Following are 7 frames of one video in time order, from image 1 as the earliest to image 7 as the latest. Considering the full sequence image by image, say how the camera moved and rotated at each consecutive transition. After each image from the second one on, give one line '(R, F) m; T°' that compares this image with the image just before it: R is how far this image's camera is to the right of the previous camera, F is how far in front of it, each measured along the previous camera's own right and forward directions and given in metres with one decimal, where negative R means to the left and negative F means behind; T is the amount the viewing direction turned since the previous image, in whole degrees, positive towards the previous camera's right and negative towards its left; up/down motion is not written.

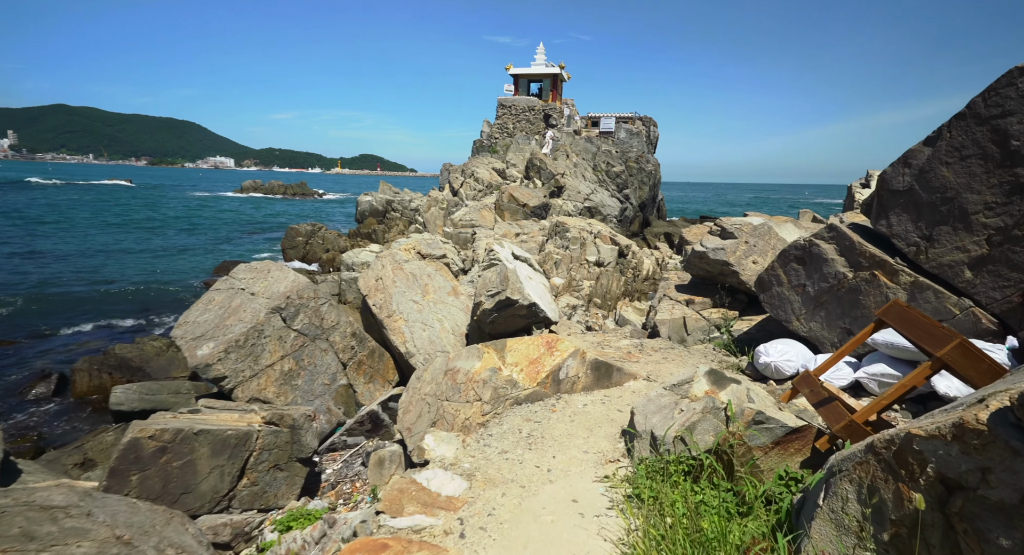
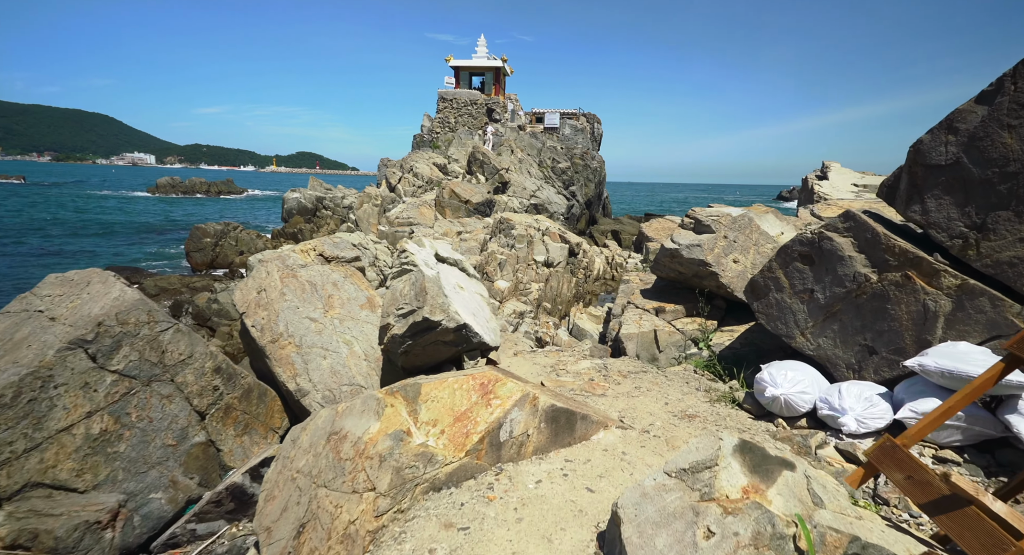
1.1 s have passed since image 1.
(+0.3, +2.4) m; +6°
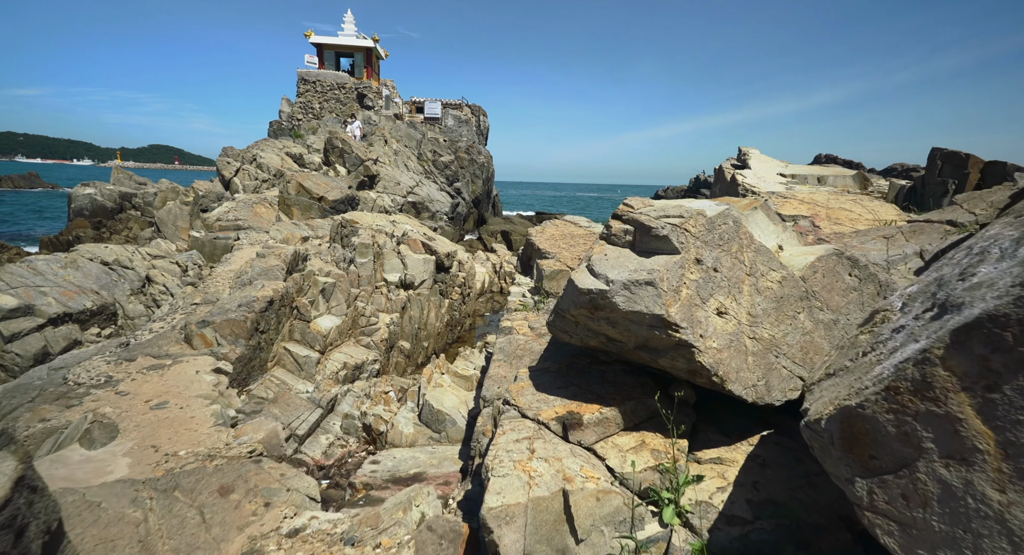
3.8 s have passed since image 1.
(+1.5, +5.5) m; +12°
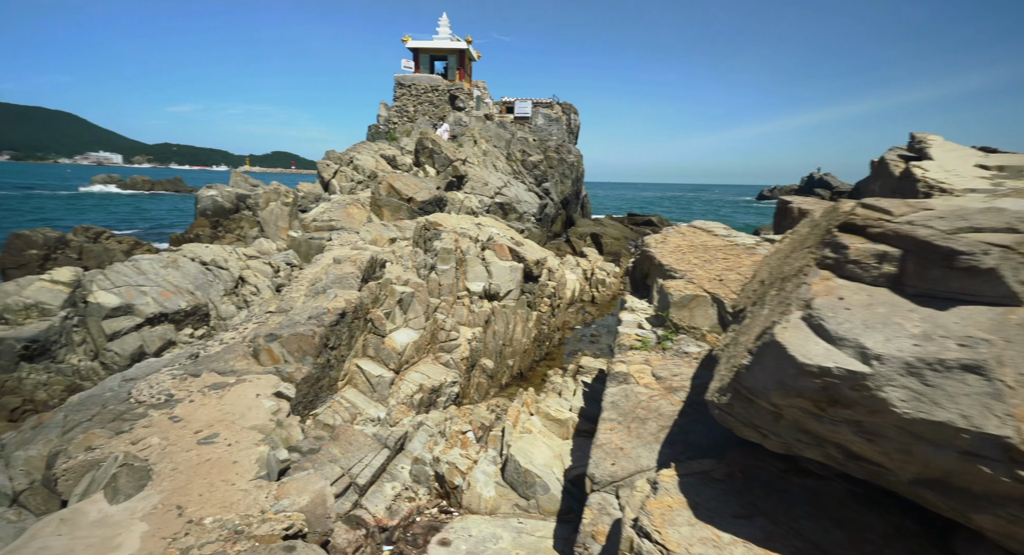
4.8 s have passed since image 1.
(-0.4, +1.8) m; -10°
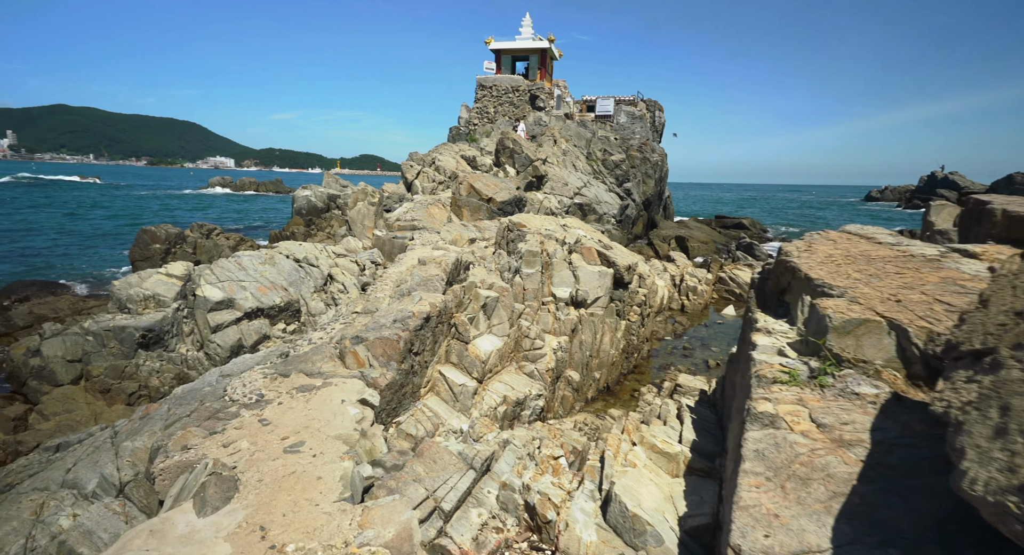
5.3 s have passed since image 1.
(-0.4, +0.7) m; -9°
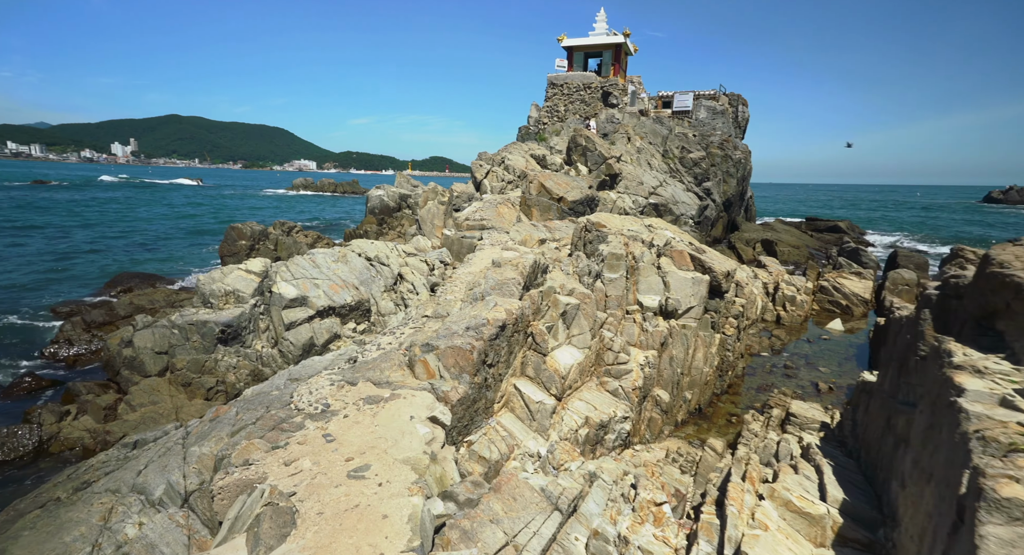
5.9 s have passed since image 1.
(-0.4, +1.0) m; -8°
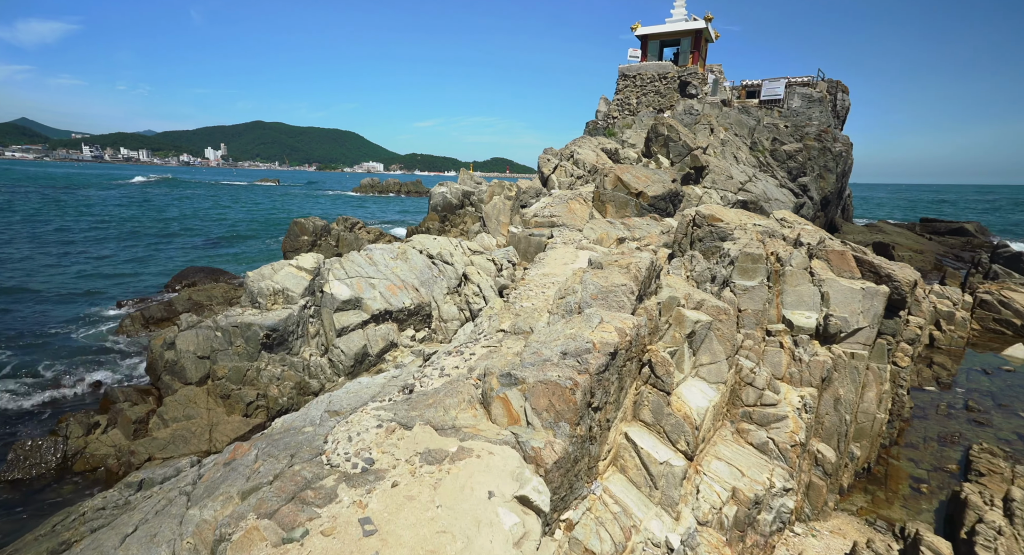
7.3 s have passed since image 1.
(-0.7, +2.4) m; -7°
